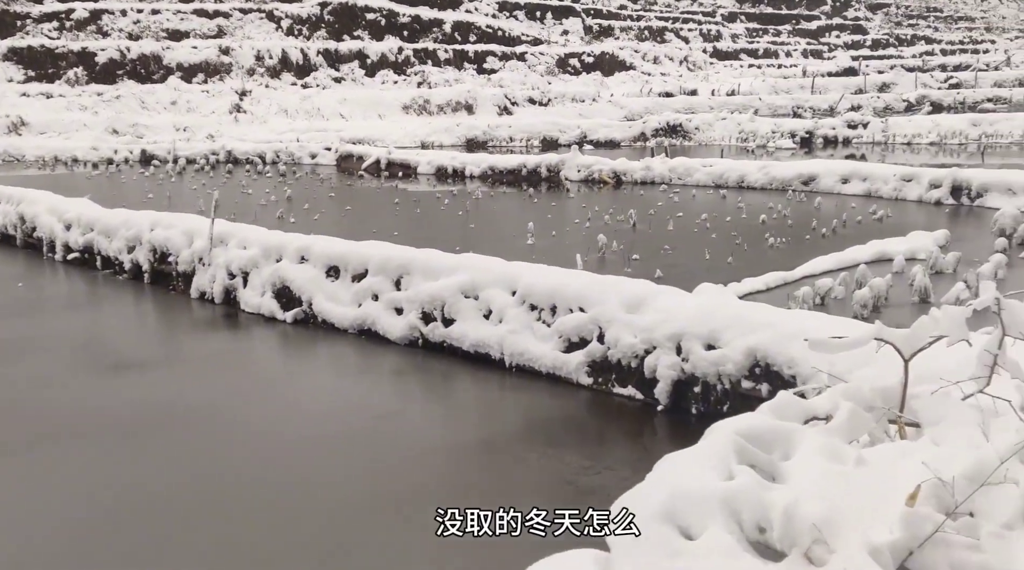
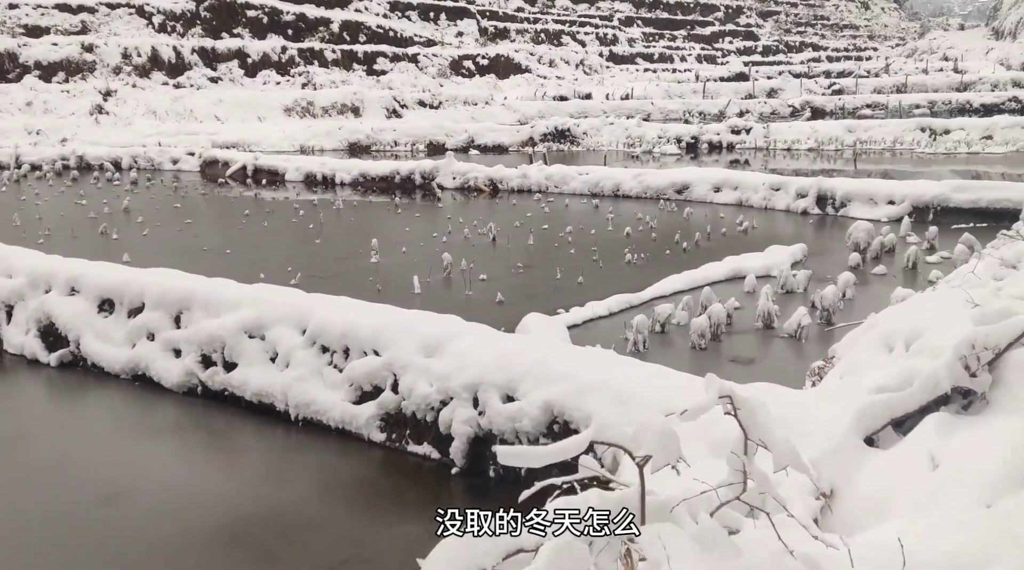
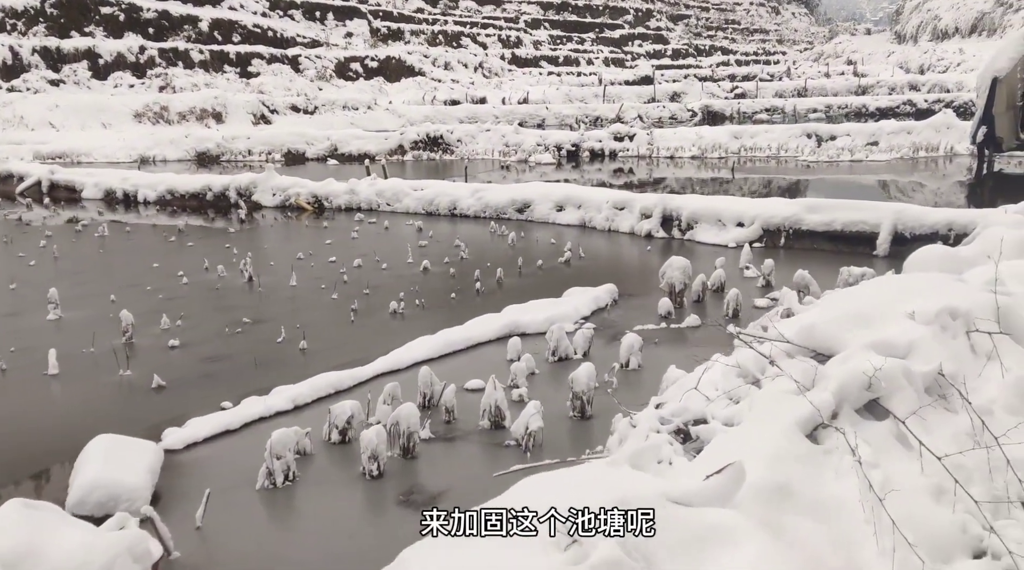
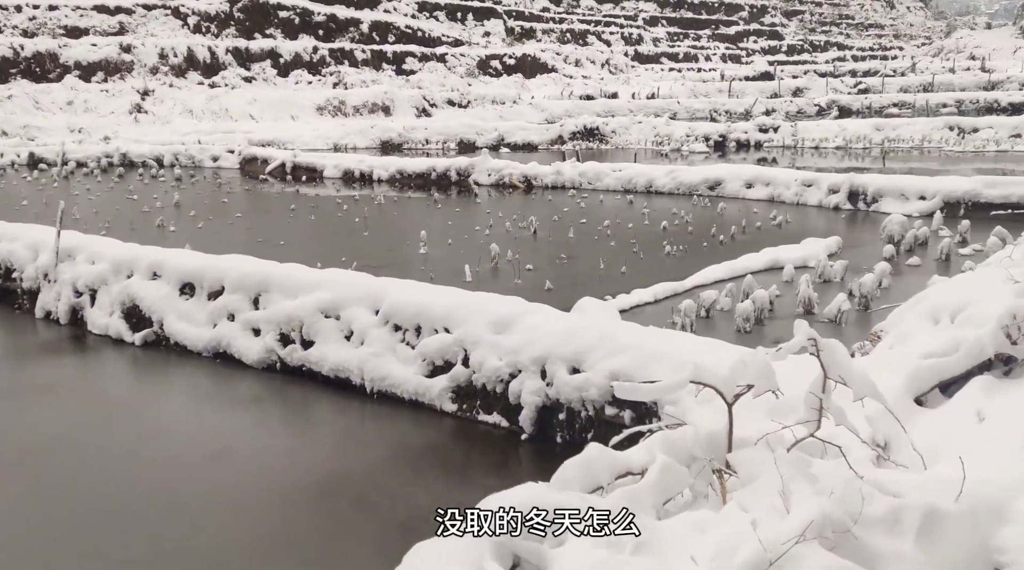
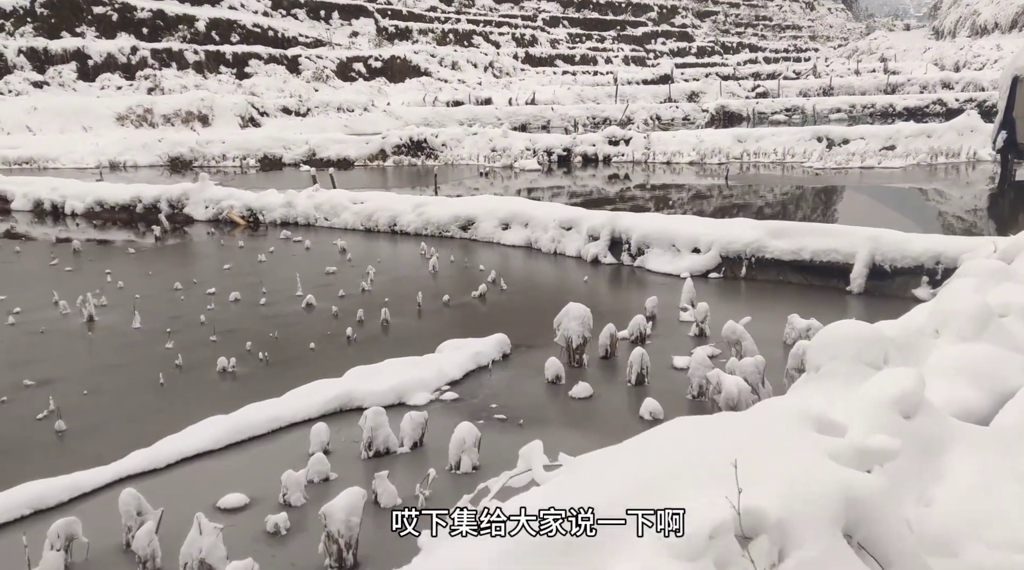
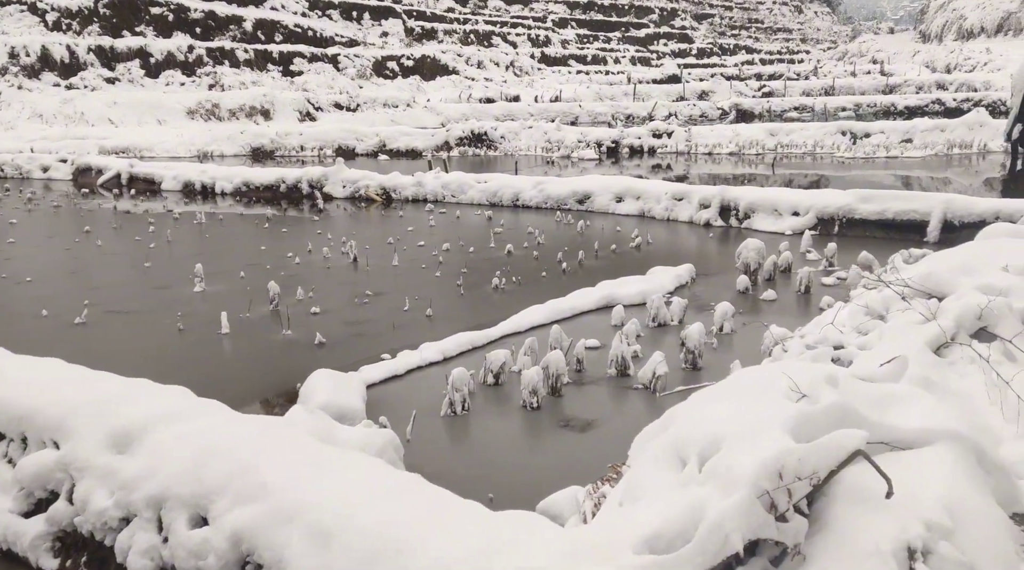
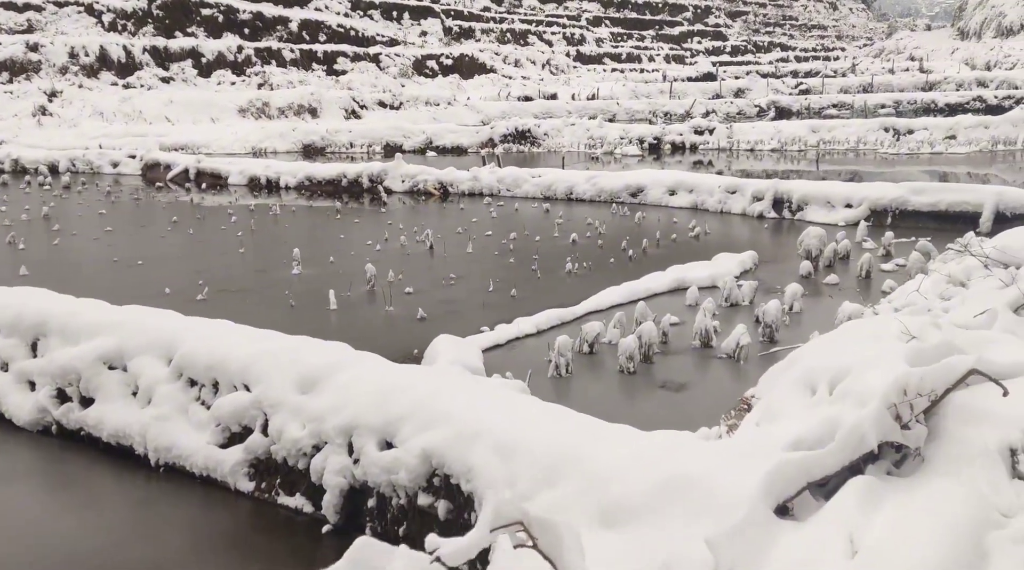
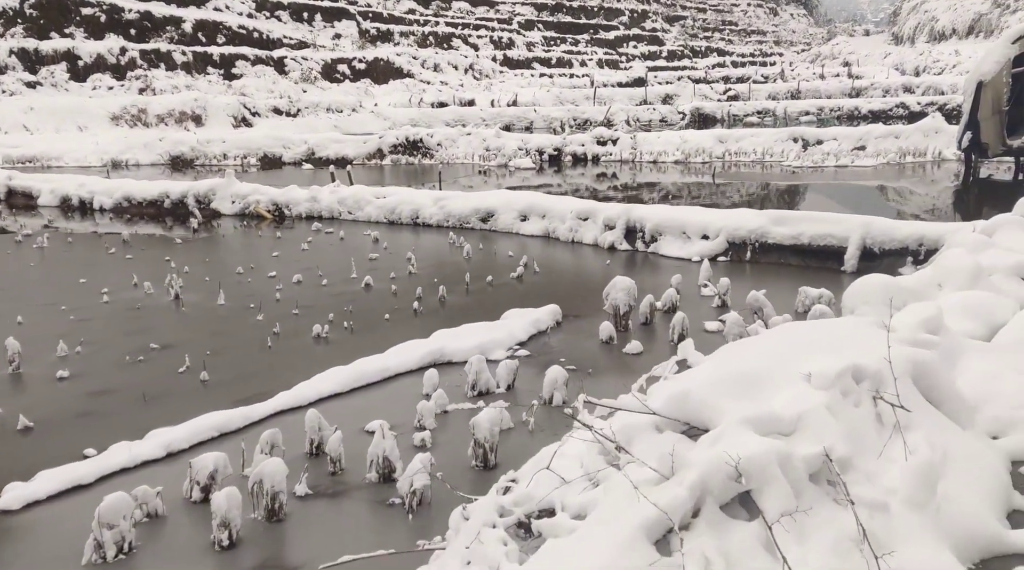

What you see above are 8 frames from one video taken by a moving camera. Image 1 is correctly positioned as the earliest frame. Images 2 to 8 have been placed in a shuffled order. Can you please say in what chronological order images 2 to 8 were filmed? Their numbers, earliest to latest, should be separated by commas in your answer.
4, 2, 7, 6, 3, 8, 5
